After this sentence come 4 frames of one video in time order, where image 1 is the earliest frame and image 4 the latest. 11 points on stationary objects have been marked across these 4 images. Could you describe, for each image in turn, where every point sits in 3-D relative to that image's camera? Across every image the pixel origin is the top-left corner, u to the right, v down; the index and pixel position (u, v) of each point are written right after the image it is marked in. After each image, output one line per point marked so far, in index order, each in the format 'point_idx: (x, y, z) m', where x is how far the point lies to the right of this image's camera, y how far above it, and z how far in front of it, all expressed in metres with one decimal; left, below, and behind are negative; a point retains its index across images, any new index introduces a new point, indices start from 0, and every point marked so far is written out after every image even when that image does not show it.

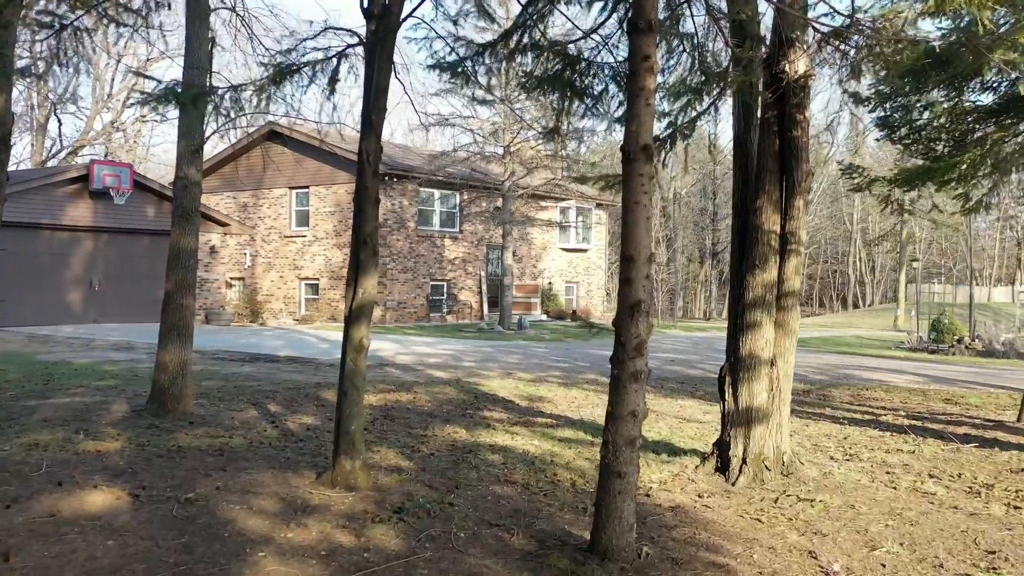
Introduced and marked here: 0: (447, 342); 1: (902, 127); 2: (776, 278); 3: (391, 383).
0: (-1.5, -1.2, +17.6) m
1: (+4.7, +2.0, +9.3) m
2: (+1.9, +0.1, +5.7) m
3: (-1.8, -1.4, +11.3) m
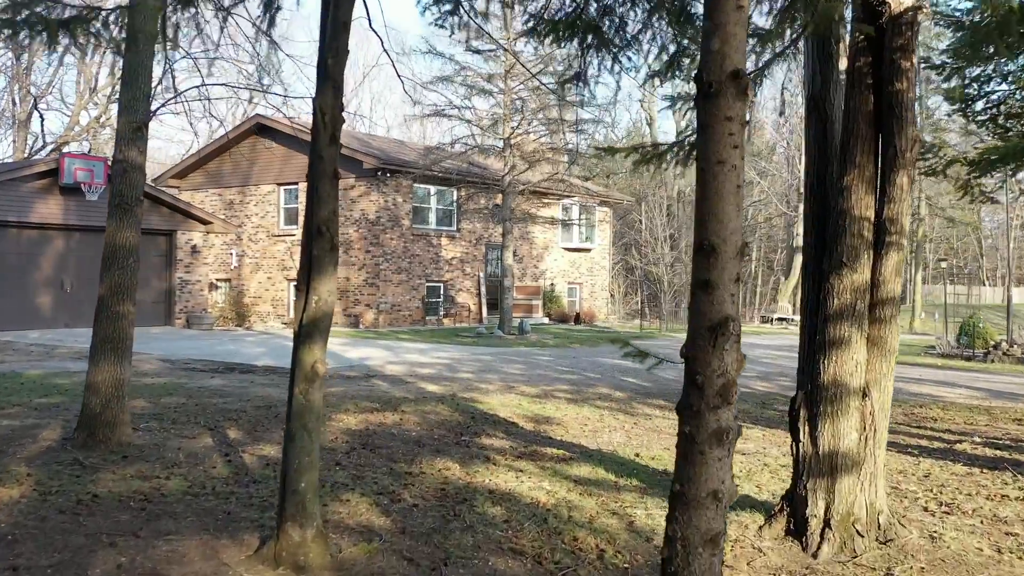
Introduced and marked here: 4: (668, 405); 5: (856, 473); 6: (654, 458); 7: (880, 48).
0: (-1.5, -1.3, +16.2) m
1: (+4.8, +1.9, +7.9) m
2: (+2.0, 0.0, +4.3) m
3: (-1.7, -1.4, +9.9) m
4: (+2.0, -1.5, +9.8) m
5: (+1.9, -1.0, +4.3) m
6: (+1.2, -1.5, +6.7) m
7: (+2.1, +1.3, +4.3) m
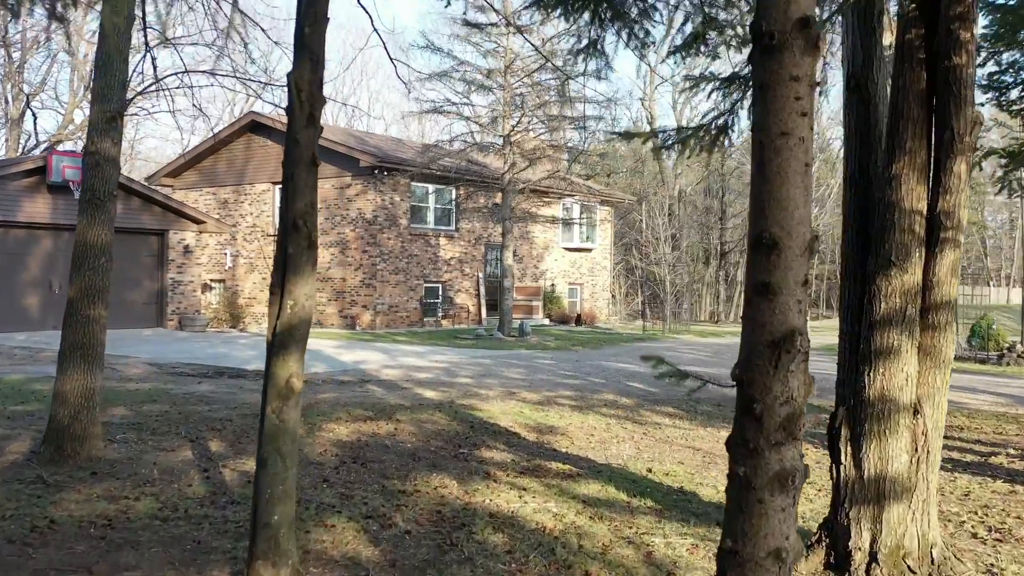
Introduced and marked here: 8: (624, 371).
0: (-1.5, -1.3, +15.7) m
1: (+4.8, +1.9, +7.4) m
2: (+2.0, 0.0, +3.8) m
3: (-1.7, -1.4, +9.4) m
4: (+2.0, -1.5, +9.3) m
5: (+1.9, -1.0, +3.8) m
6: (+1.3, -1.5, +6.2) m
7: (+2.1, +1.3, +3.8) m
8: (+1.8, -1.3, +12.5) m
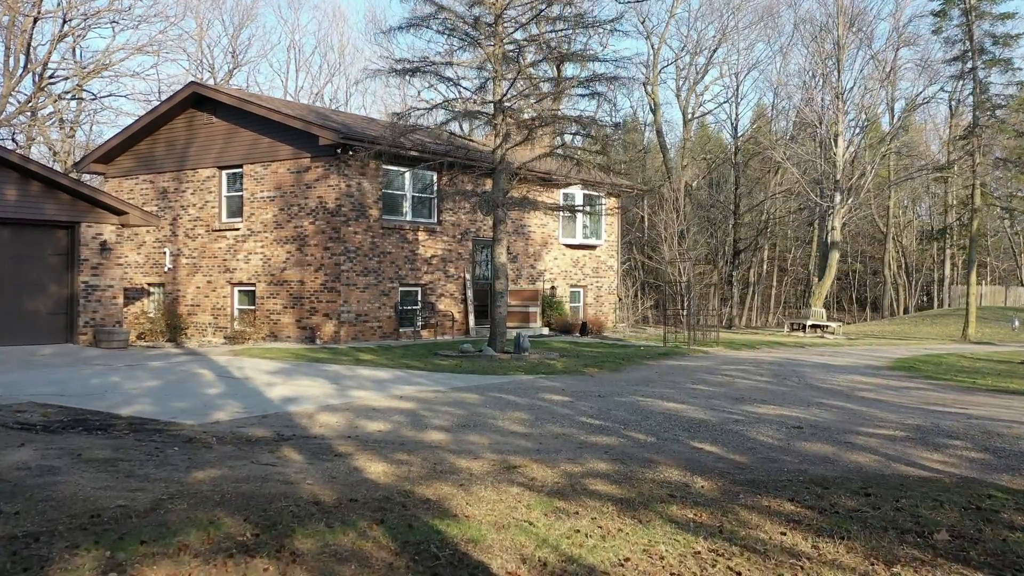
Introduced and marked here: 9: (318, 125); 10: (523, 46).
0: (-1.5, -1.4, +11.6) m
1: (+4.8, +1.9, +3.4) m
2: (+2.1, 0.0, -0.3) m
3: (-1.7, -1.5, +5.2) m
4: (+2.0, -1.5, +5.2) m
5: (+2.0, -1.1, -0.3) m
6: (+1.3, -1.5, +2.1) m
7: (+2.1, +1.3, -0.3) m
8: (+1.8, -1.4, +8.4) m
9: (-4.8, +4.0, +19.0) m
10: (+0.2, +5.2, +16.7) m
